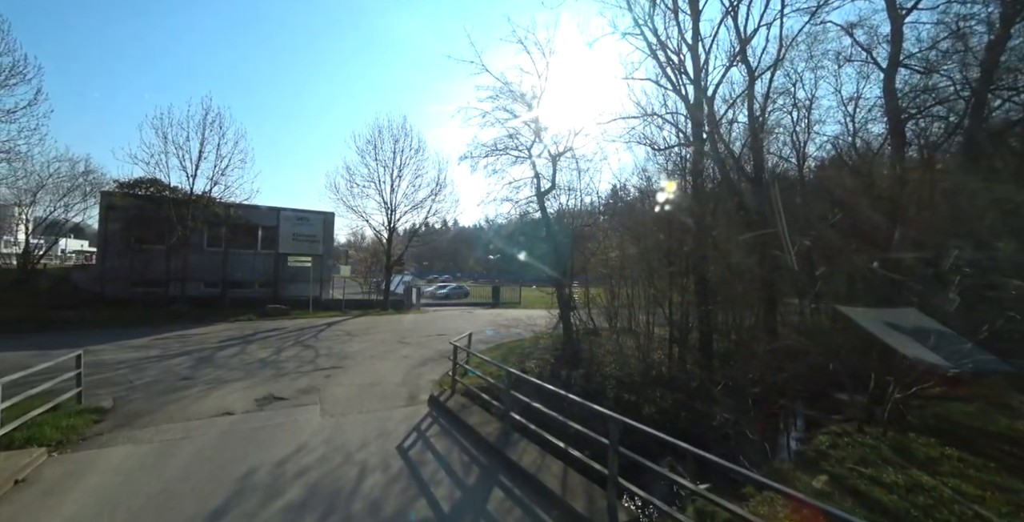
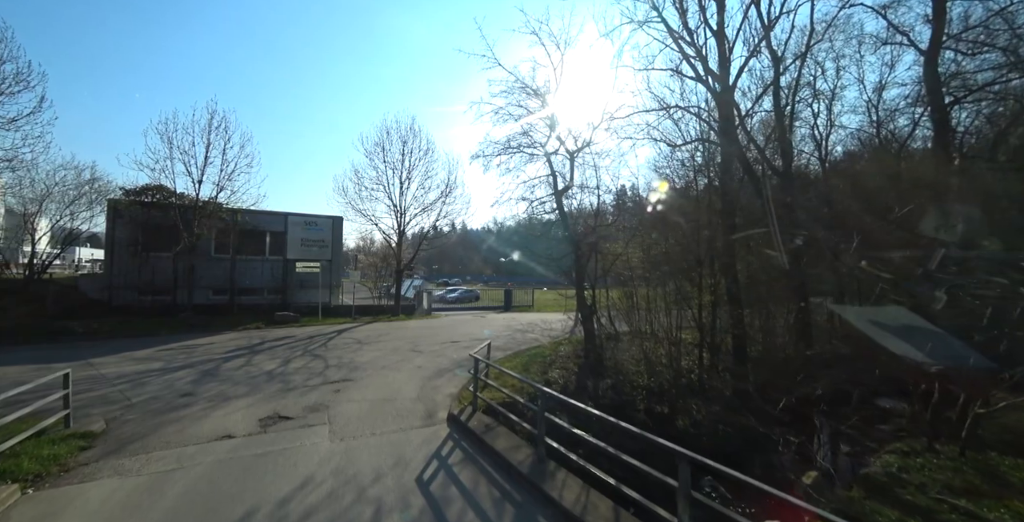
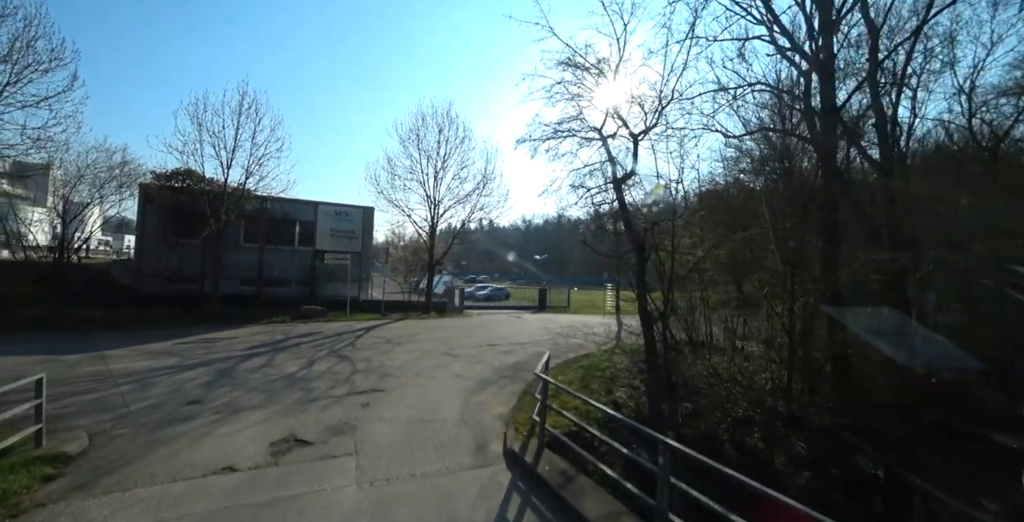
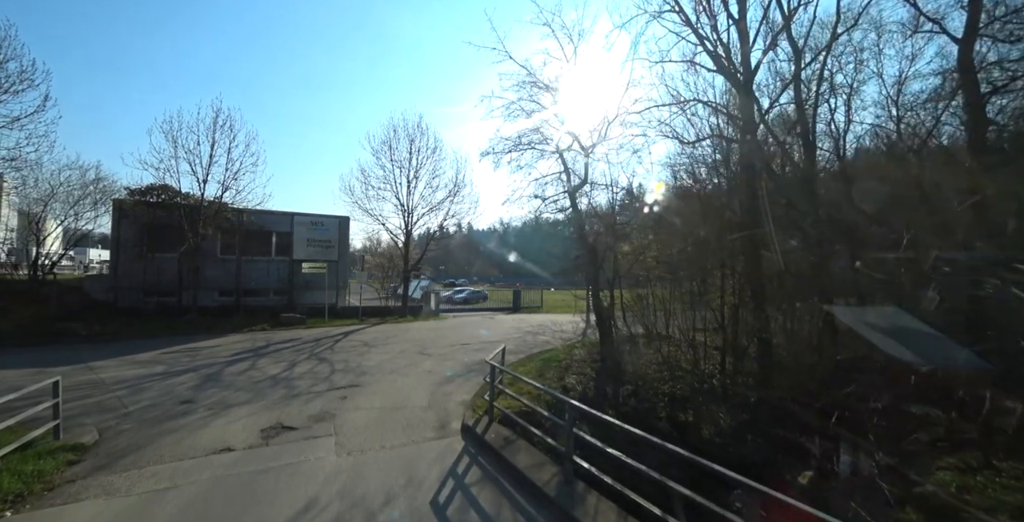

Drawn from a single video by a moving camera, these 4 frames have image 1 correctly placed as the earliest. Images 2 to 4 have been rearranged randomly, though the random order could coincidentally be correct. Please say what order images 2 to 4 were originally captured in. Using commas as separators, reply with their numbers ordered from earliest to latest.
2, 4, 3
